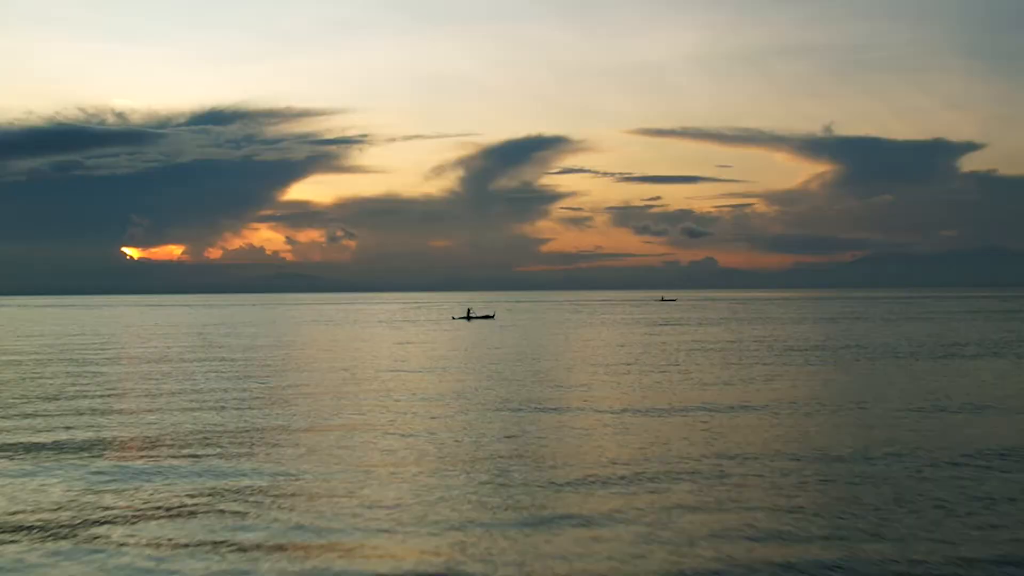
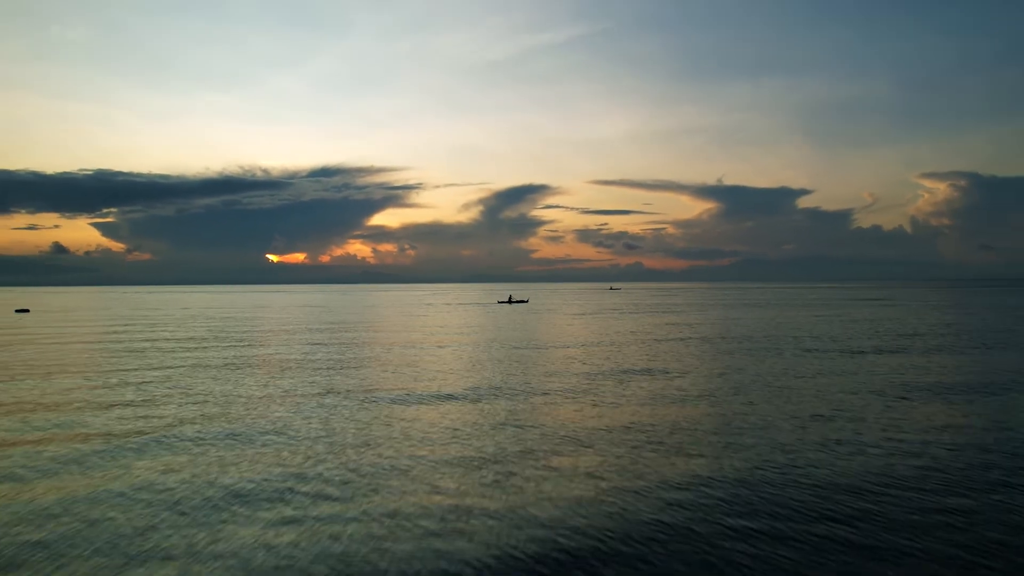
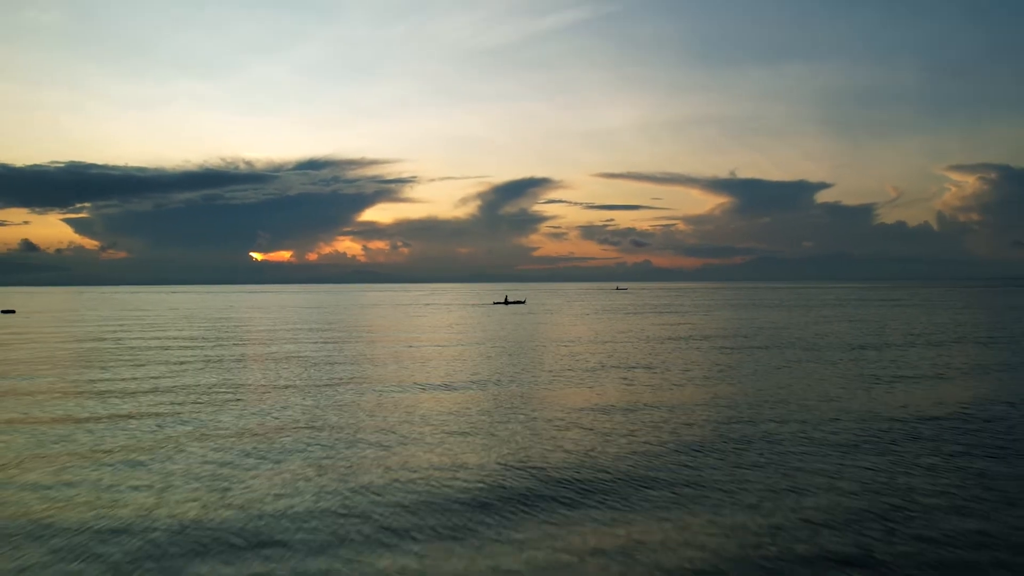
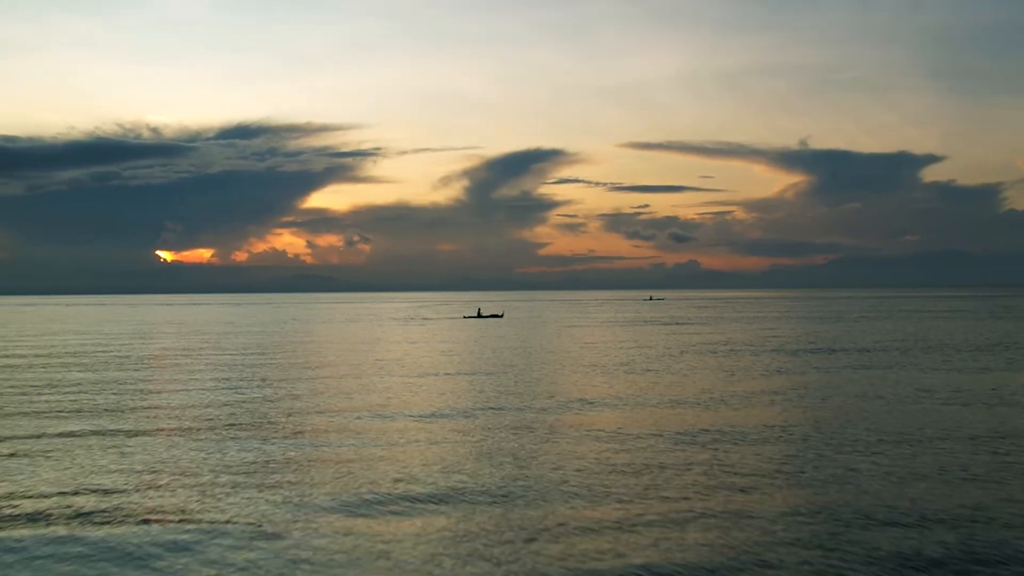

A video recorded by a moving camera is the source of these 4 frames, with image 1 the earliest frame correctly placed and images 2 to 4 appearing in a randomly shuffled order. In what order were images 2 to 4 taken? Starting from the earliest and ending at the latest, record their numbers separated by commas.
4, 3, 2
